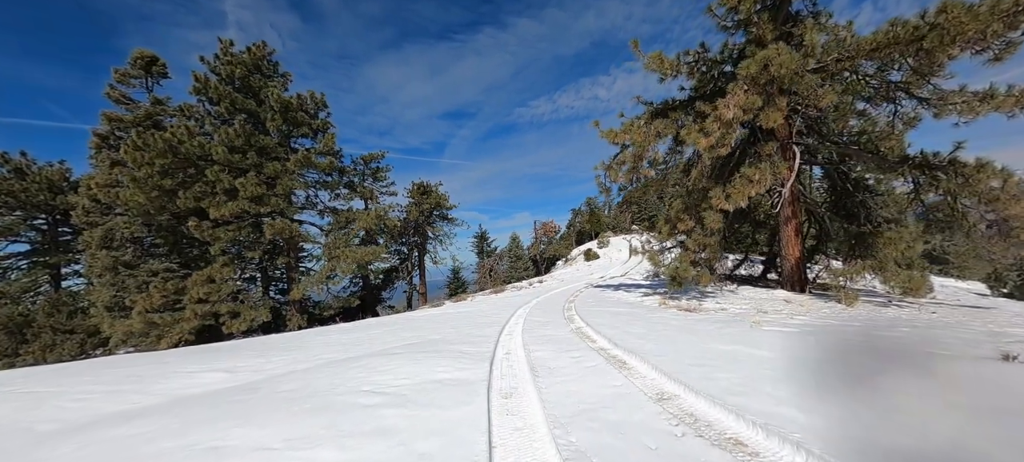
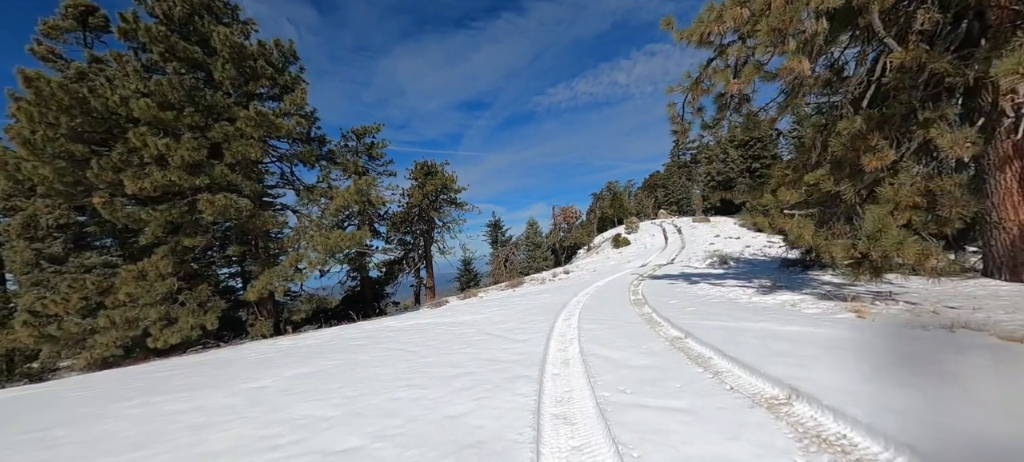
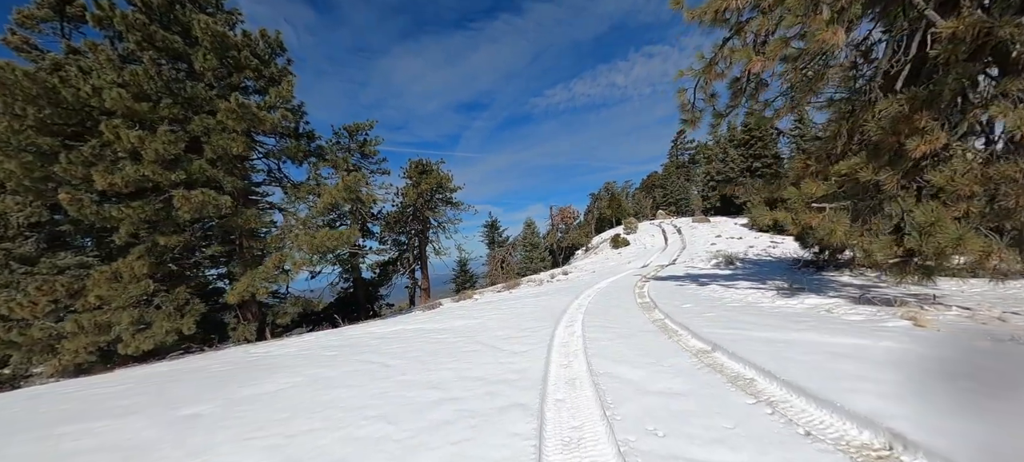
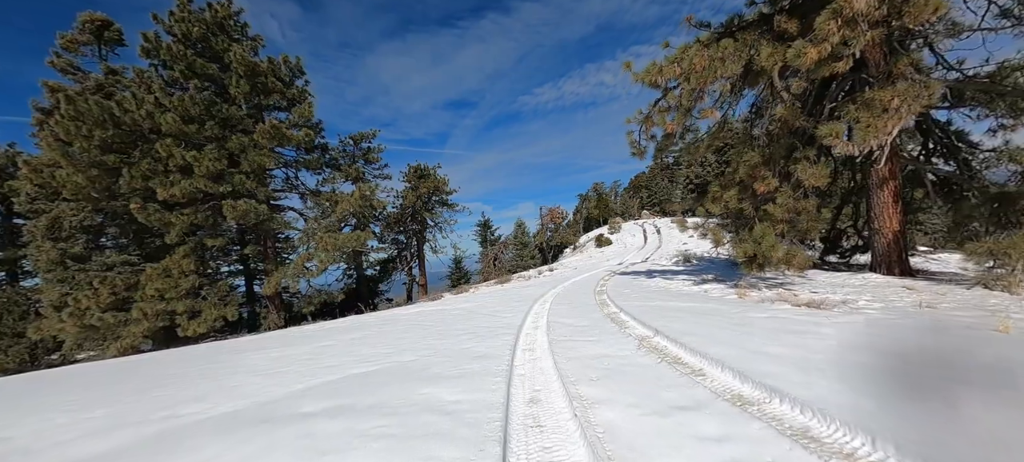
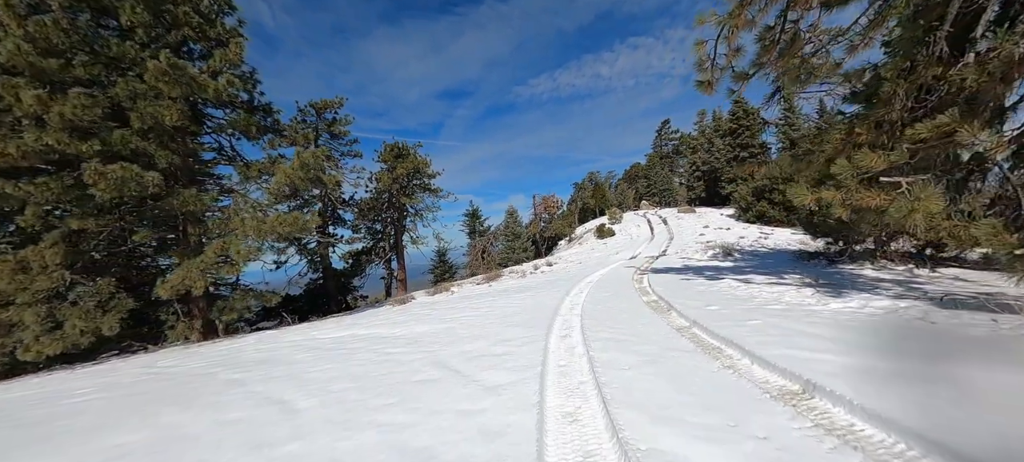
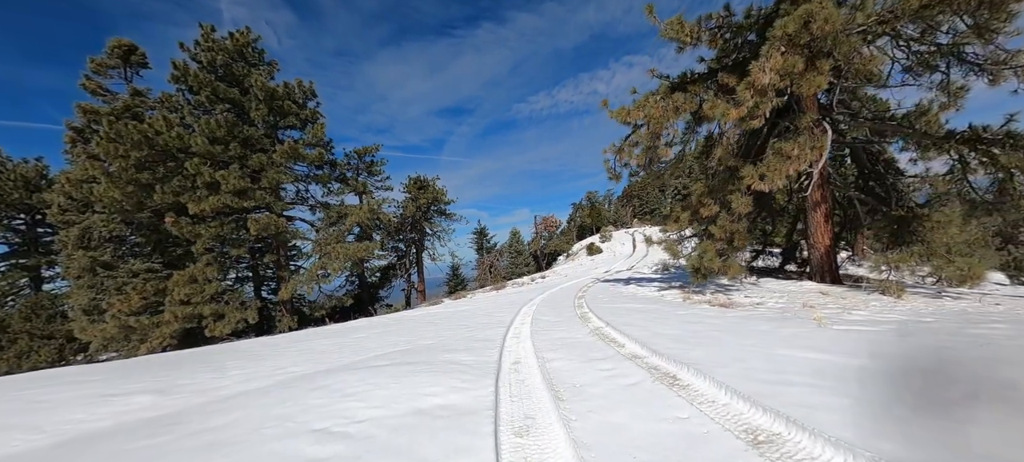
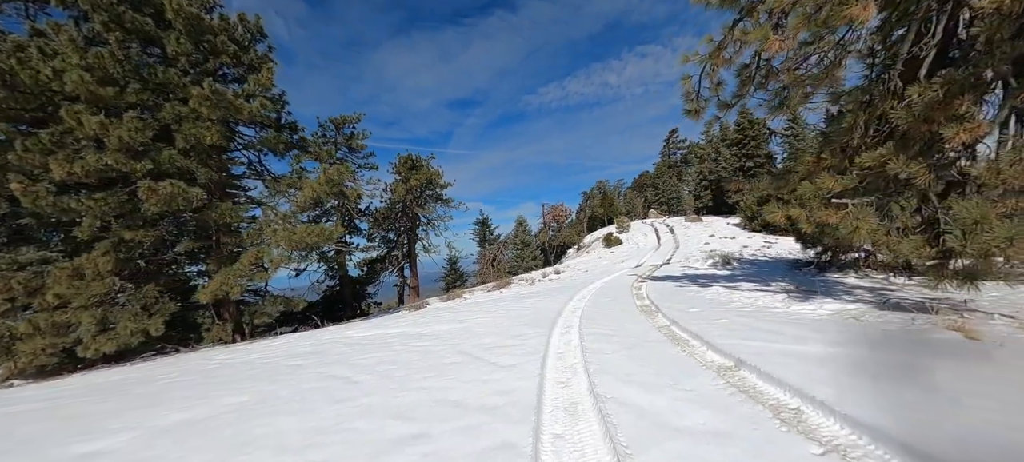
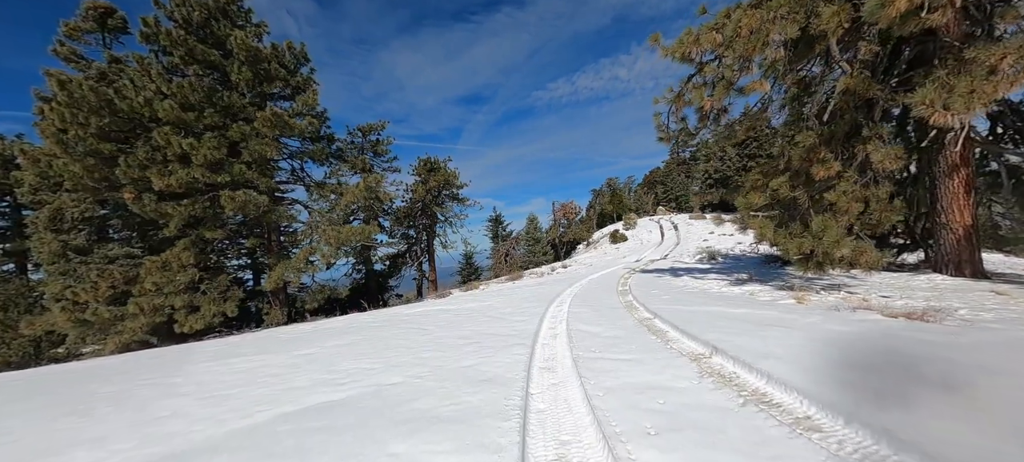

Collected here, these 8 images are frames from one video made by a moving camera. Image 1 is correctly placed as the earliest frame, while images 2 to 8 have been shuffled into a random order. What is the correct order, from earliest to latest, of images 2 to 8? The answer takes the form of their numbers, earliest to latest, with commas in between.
6, 4, 8, 2, 3, 7, 5
